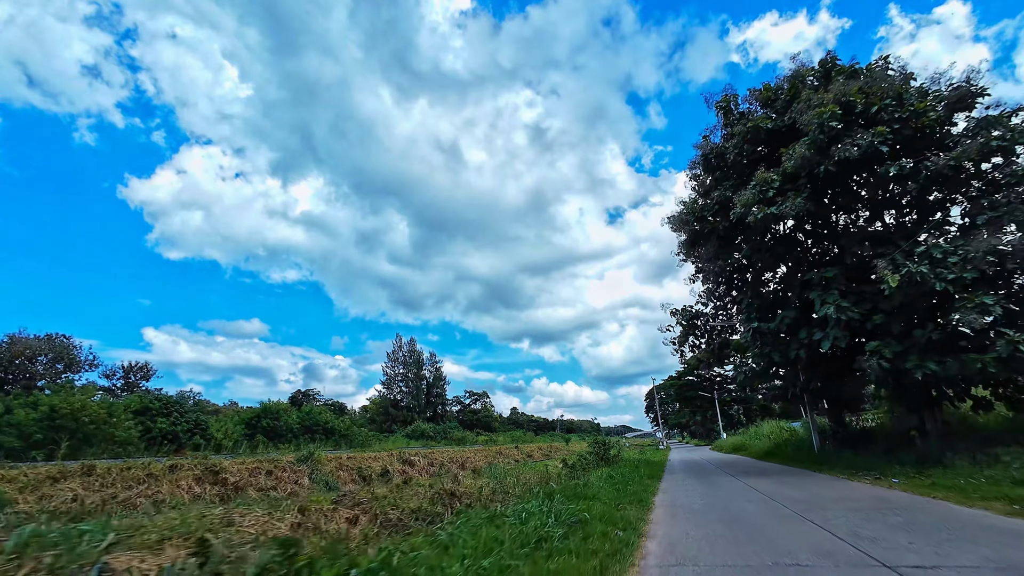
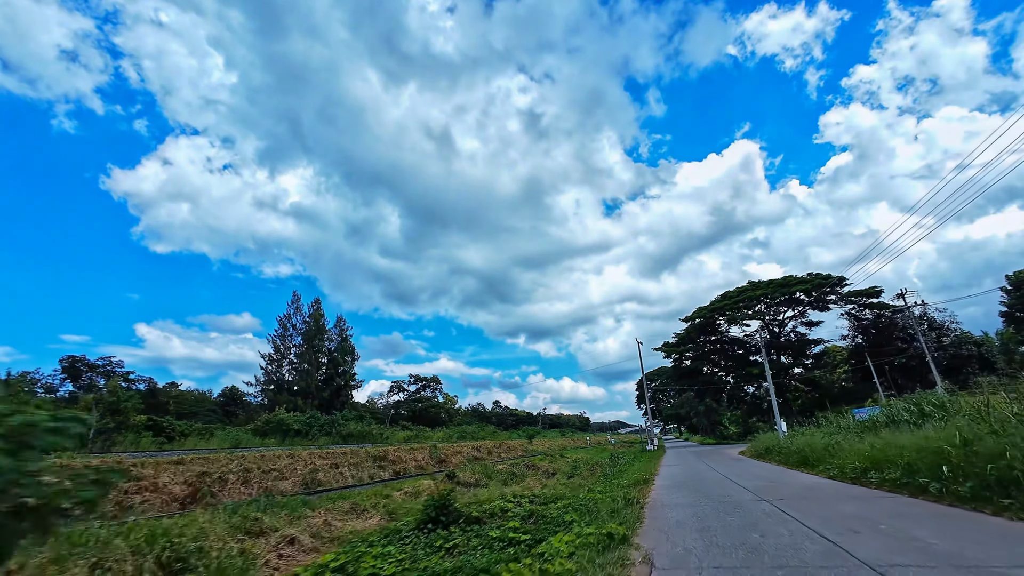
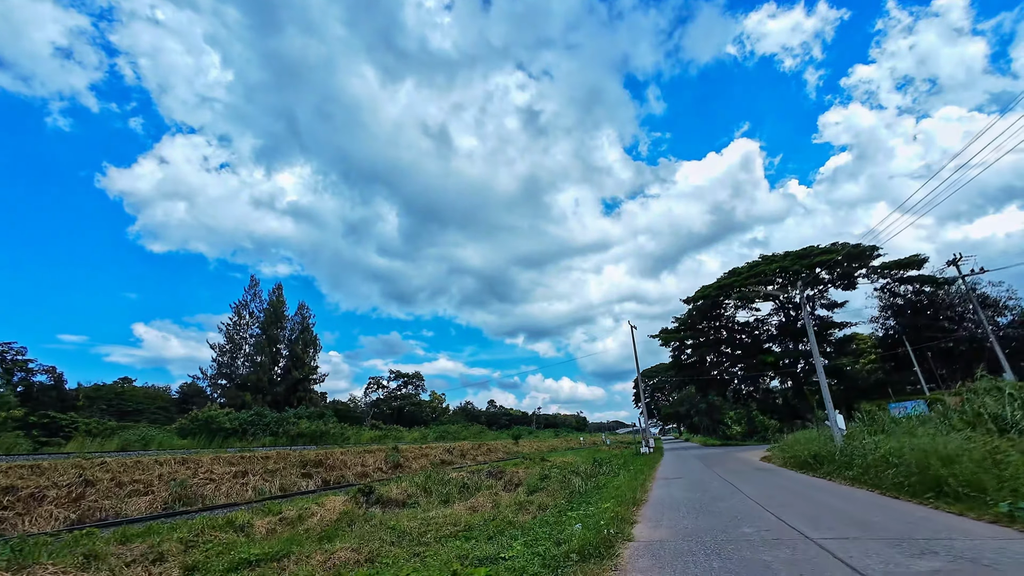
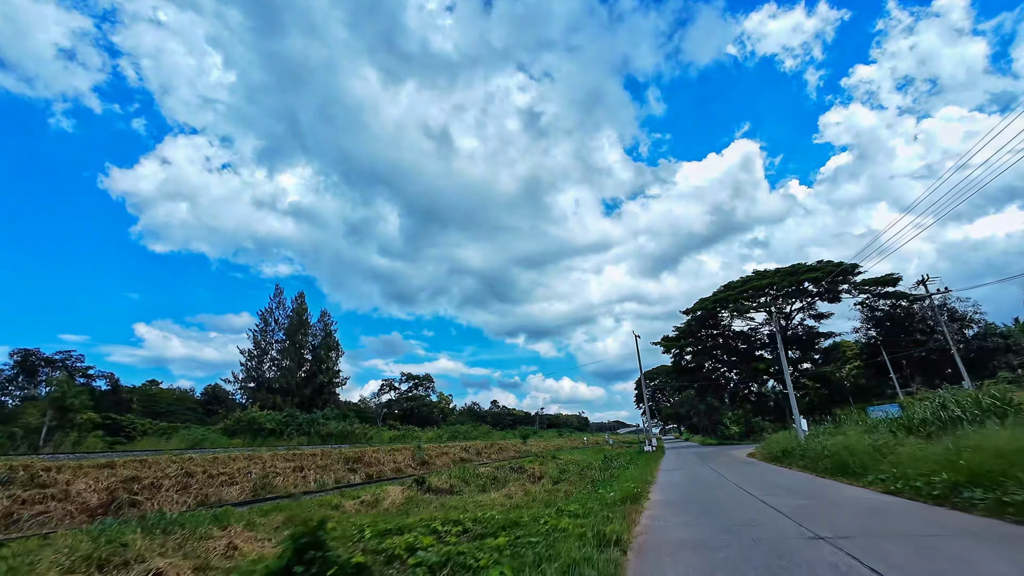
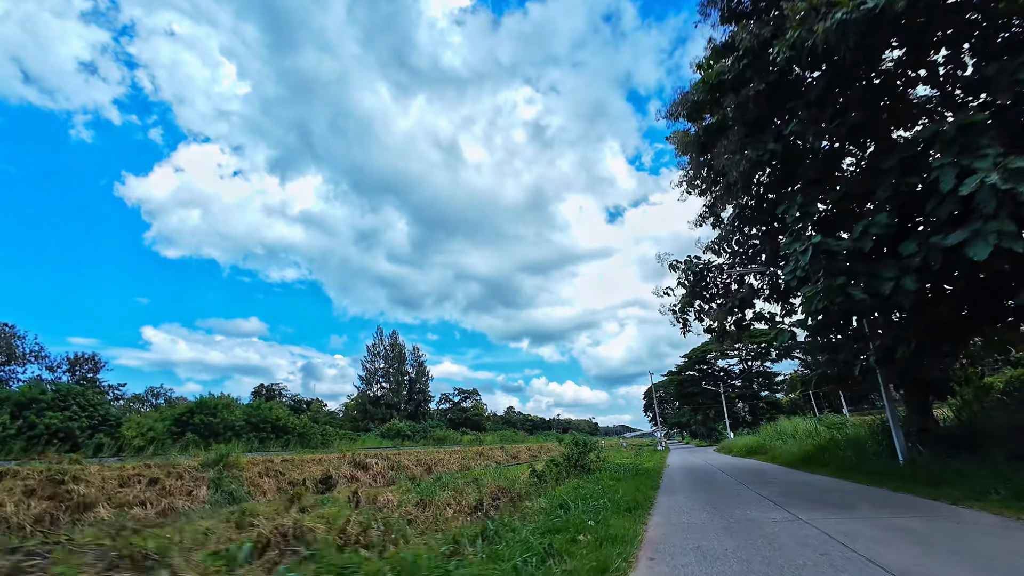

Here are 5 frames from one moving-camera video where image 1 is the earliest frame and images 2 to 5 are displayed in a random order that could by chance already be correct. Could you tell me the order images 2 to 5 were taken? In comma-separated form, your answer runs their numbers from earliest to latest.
5, 2, 4, 3
